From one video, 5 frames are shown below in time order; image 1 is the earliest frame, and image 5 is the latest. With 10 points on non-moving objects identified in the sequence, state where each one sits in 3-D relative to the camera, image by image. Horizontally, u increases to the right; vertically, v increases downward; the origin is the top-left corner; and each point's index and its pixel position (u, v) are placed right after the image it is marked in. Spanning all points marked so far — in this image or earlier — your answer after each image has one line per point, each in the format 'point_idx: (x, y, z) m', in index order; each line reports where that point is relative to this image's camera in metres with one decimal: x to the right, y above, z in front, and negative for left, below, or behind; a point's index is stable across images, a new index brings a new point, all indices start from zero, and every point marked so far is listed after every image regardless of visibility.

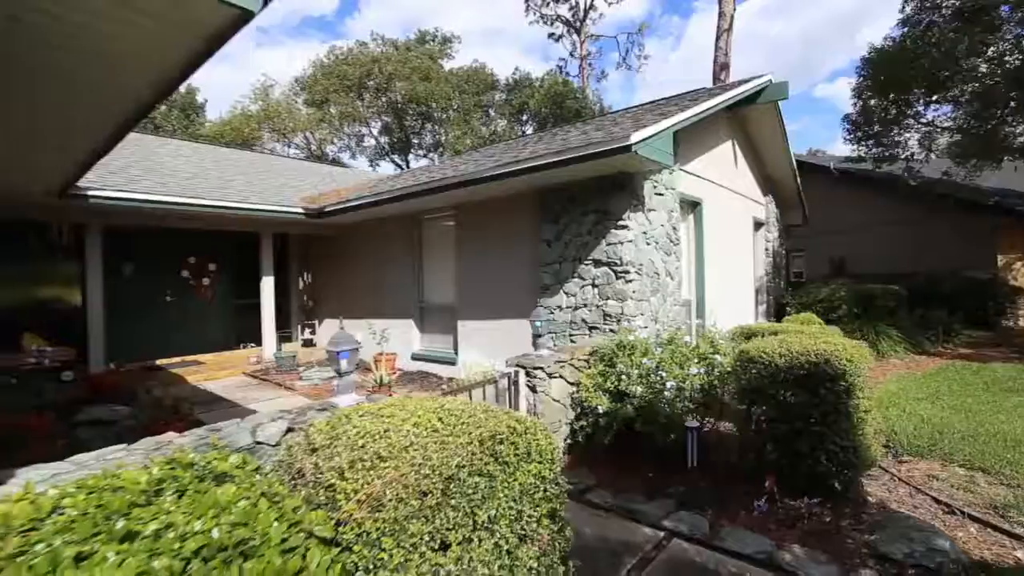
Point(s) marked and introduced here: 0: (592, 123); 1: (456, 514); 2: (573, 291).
0: (+1.2, +2.5, +7.5) m
1: (-0.2, -0.8, +1.7) m
2: (+0.8, 0.0, +6.2) m
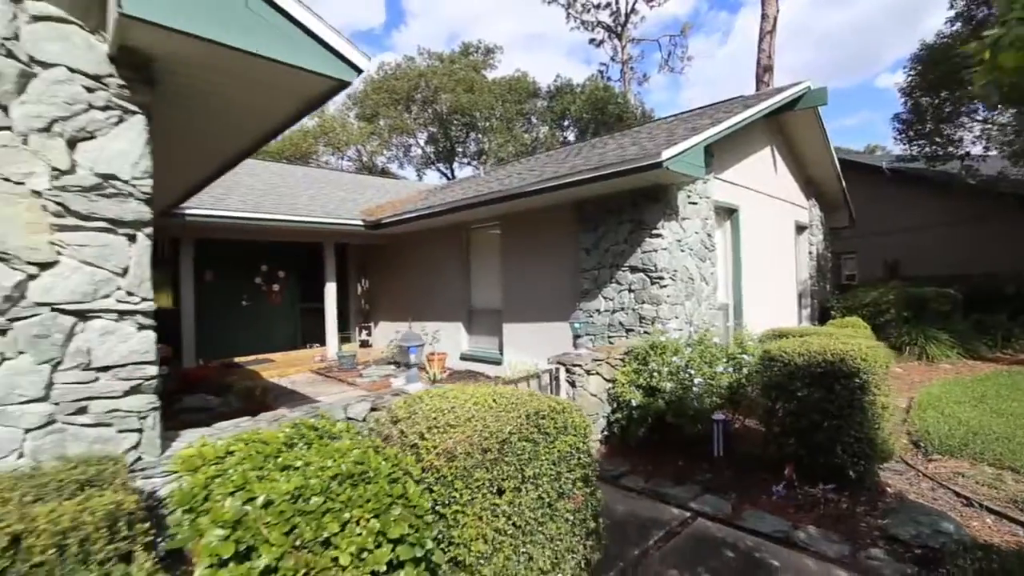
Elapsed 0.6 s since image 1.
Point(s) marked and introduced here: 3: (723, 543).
0: (+1.9, +2.4, +7.9) m
1: (0.0, -0.8, +2.3) m
2: (+1.3, -0.1, +6.7) m
3: (+1.5, -1.8, +3.4) m
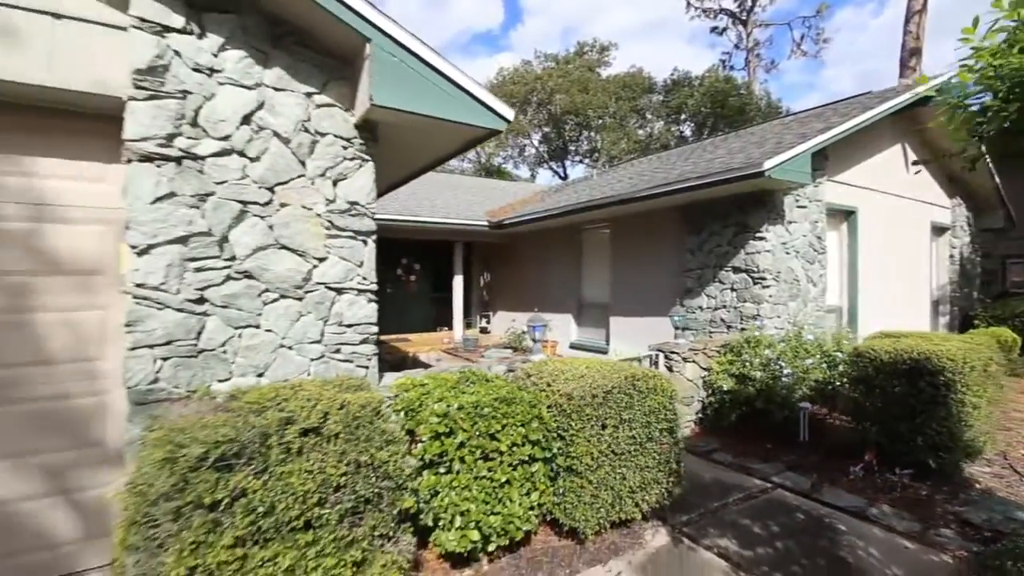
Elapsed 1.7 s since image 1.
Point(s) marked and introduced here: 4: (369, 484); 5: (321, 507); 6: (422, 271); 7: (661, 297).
0: (+3.8, +2.4, +8.2) m
1: (+0.6, -0.8, +3.1) m
2: (+2.9, -0.1, +7.1) m
3: (+2.3, -1.8, +4.0) m
4: (-0.7, -0.9, +2.4) m
5: (-0.9, -1.0, +2.3) m
6: (-2.2, +0.4, +12.0) m
7: (+2.4, -0.1, +8.0) m
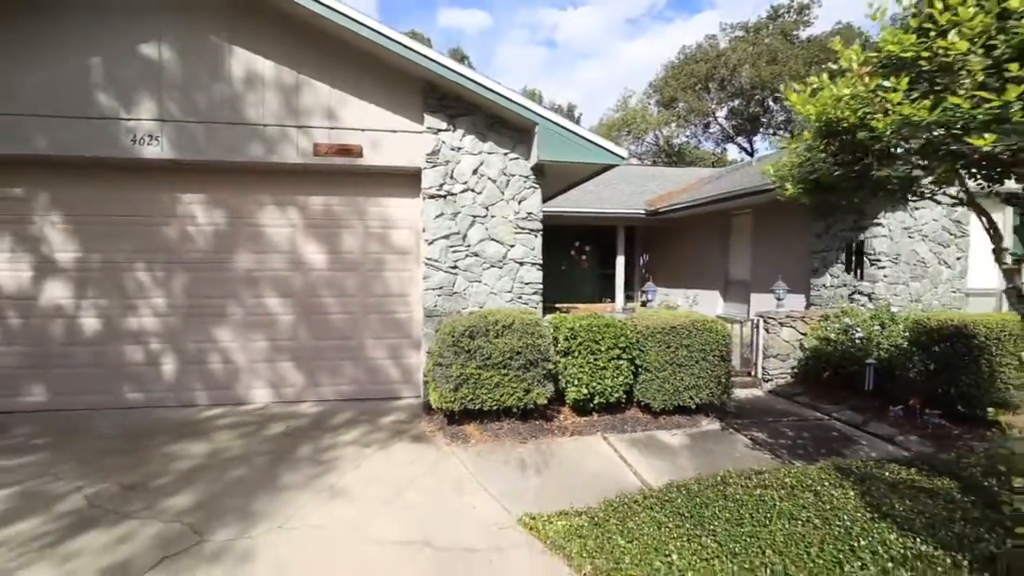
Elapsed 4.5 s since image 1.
0: (+6.5, +2.8, +8.6) m
1: (+1.7, -0.5, +5.1) m
2: (+5.3, +0.2, +8.0) m
3: (+3.5, -1.5, +5.4) m
4: (+0.2, -0.7, +4.9) m
5: (0.0, -0.7, +4.9) m
6: (+2.3, +1.1, +14.3) m
7: (+5.1, +0.2, +9.0) m
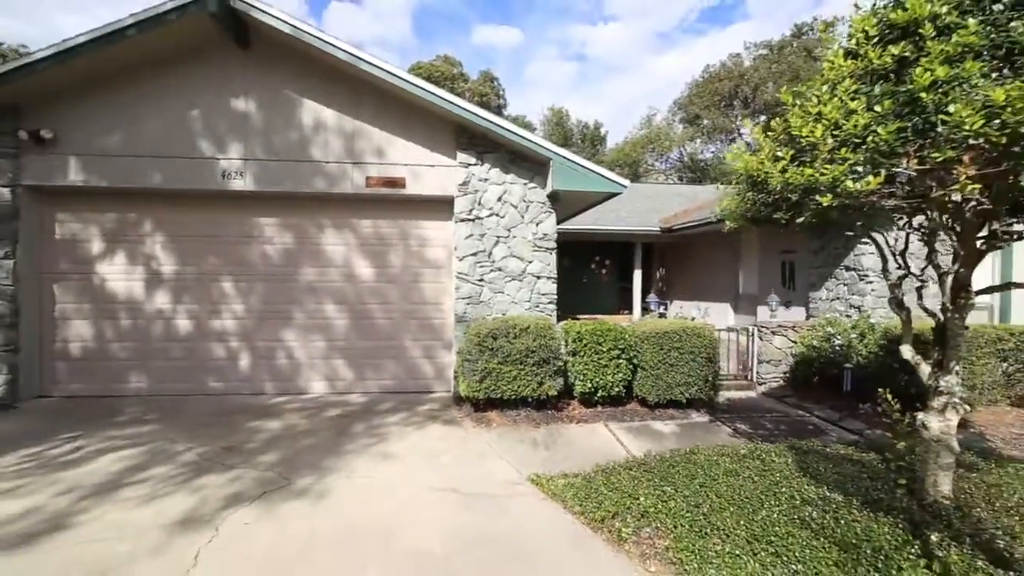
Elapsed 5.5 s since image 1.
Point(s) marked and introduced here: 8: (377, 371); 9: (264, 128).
0: (+6.9, +2.5, +9.3) m
1: (+1.9, -0.7, +6.0) m
2: (+5.7, 0.0, +8.7) m
3: (+3.7, -1.7, +6.1) m
4: (+0.4, -0.8, +5.9) m
5: (+0.2, -0.8, +5.9) m
6: (+3.1, +0.7, +15.2) m
7: (+5.6, 0.0, +9.7) m
8: (-2.0, -1.2, +7.3) m
9: (-3.5, +2.2, +6.8) m
